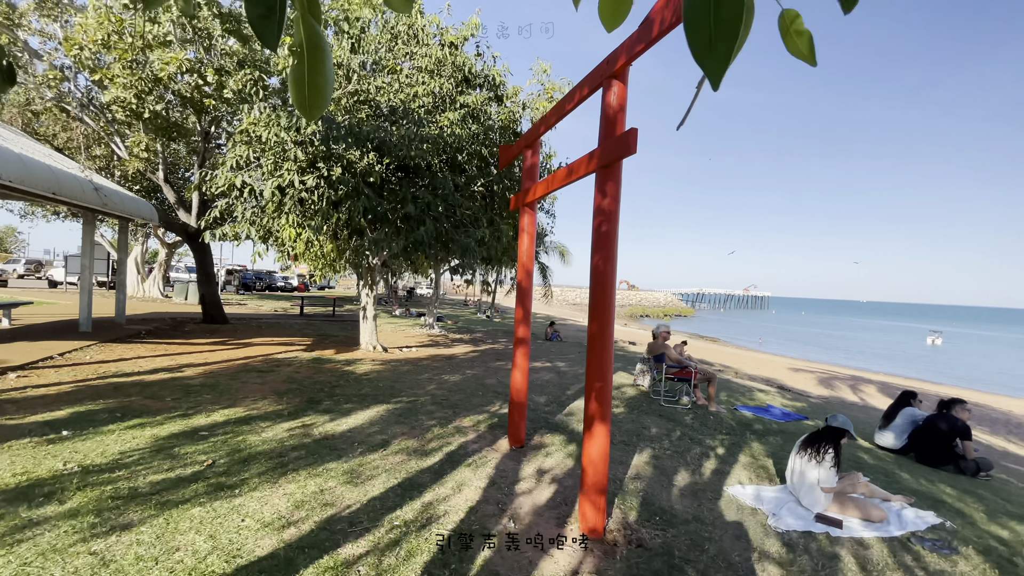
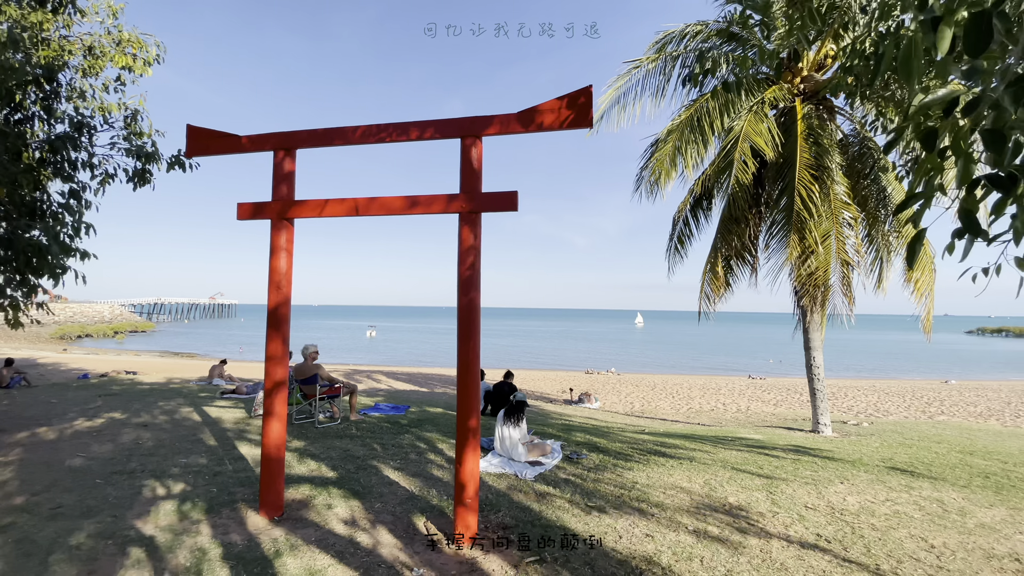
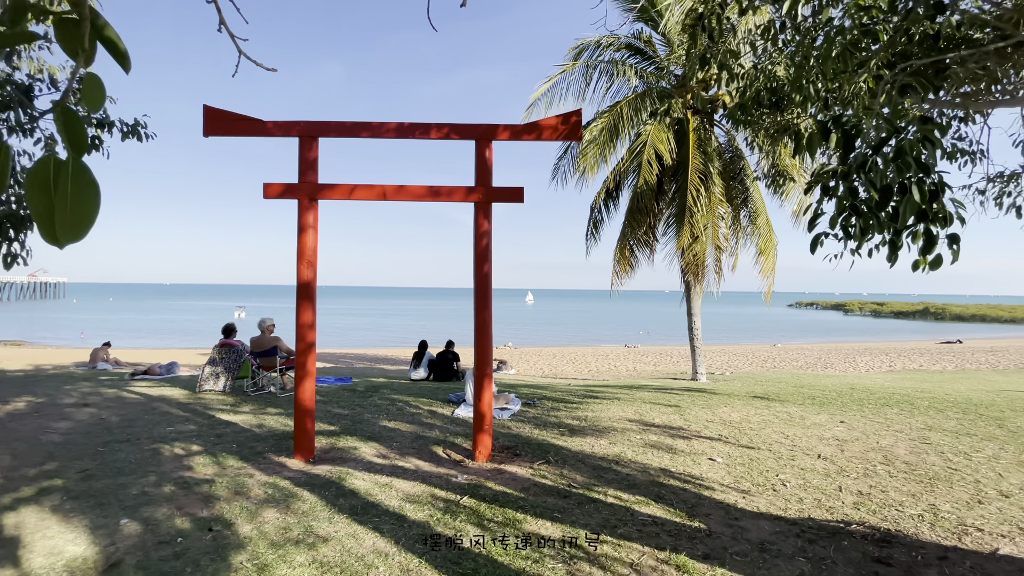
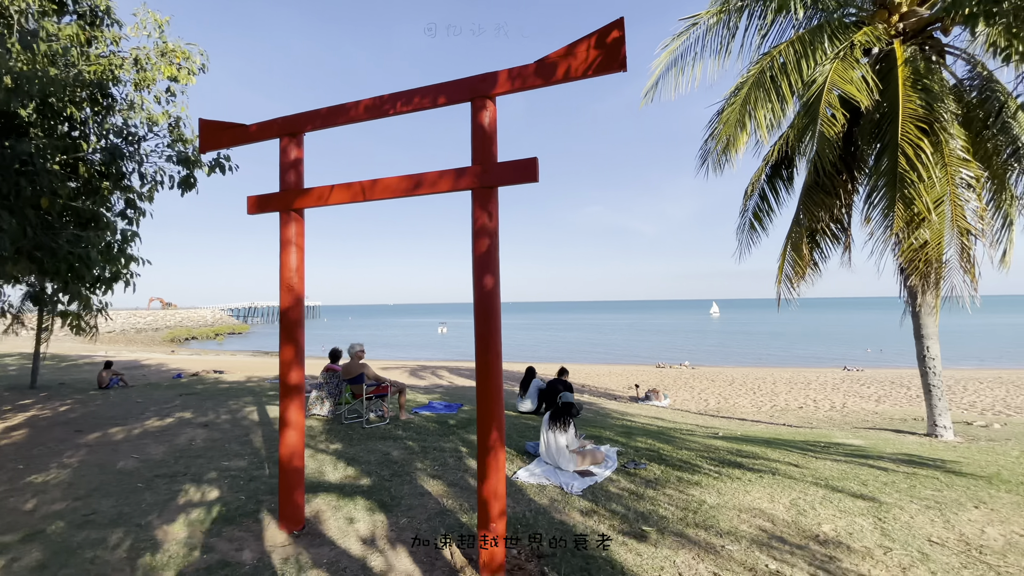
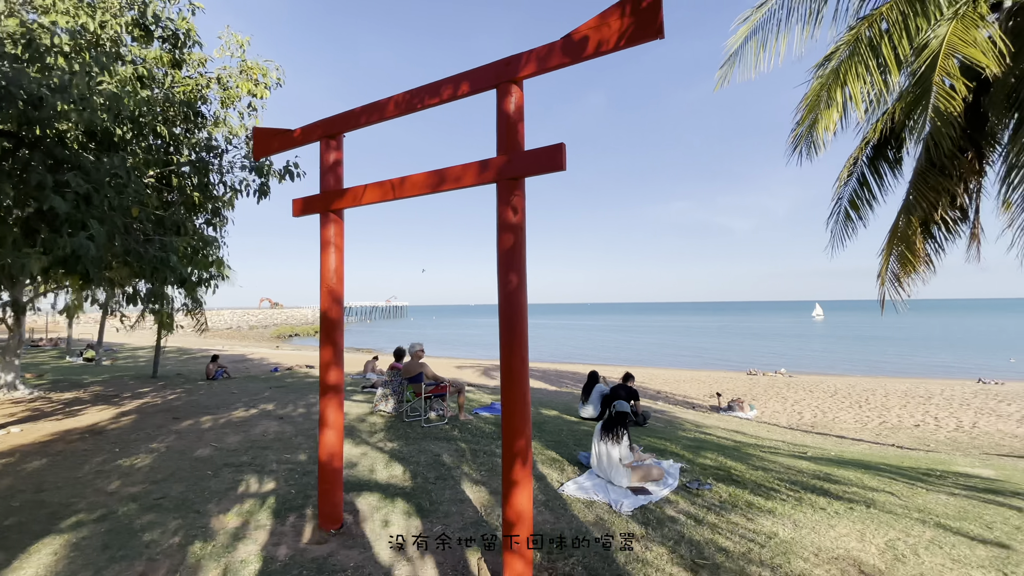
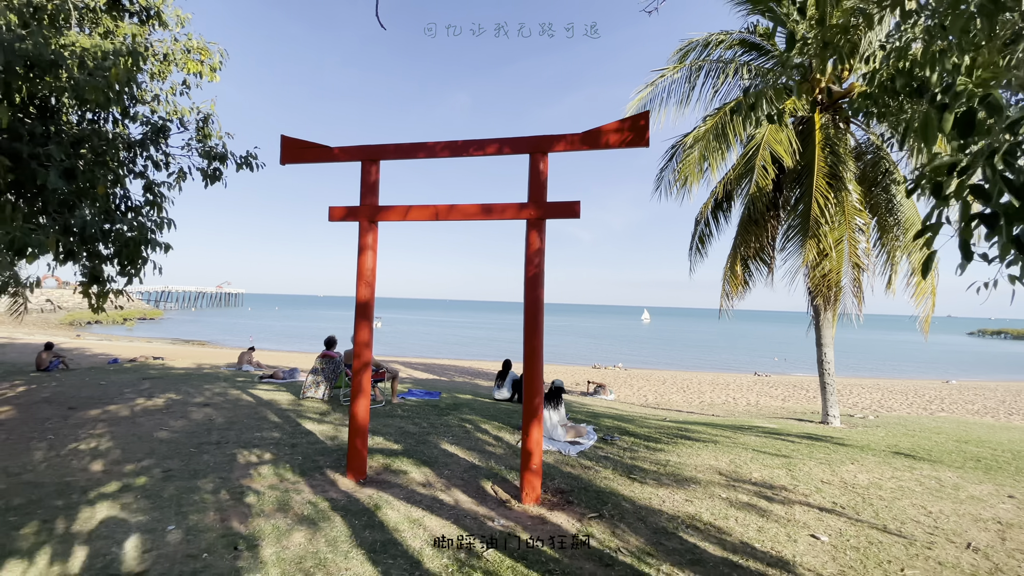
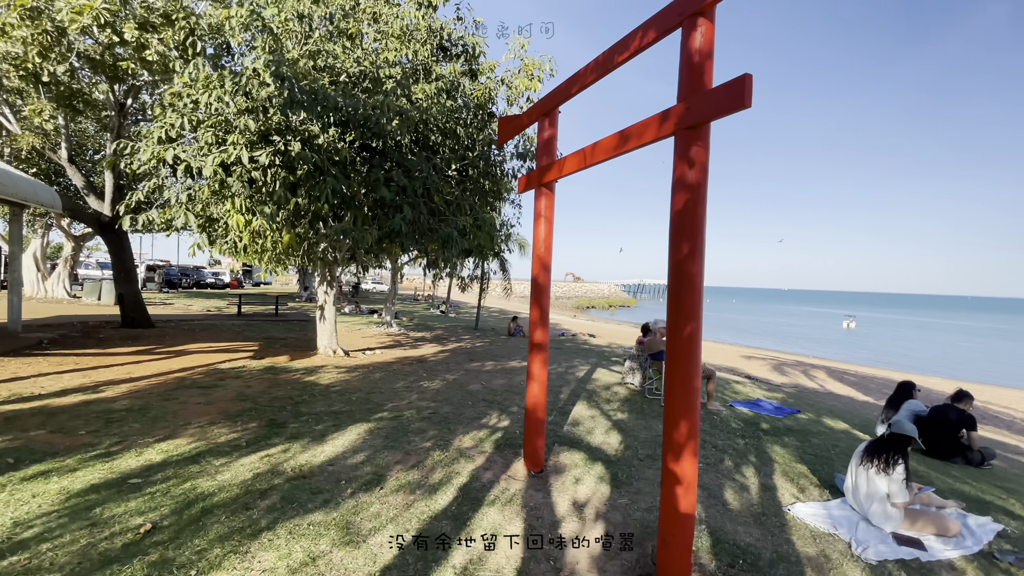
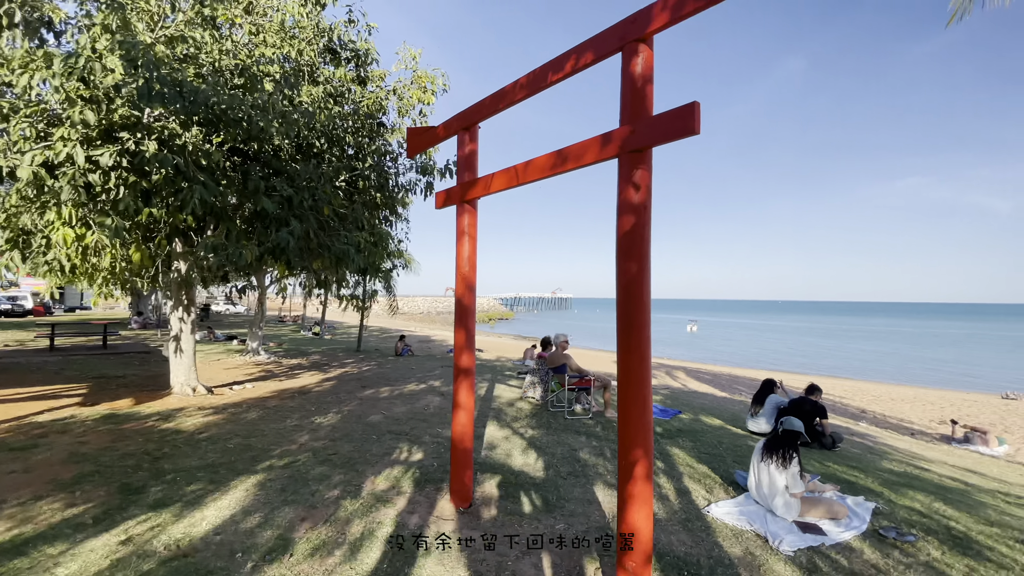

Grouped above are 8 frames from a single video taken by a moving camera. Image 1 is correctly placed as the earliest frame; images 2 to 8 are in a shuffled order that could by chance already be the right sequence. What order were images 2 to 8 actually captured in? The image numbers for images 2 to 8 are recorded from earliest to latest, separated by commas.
7, 8, 5, 4, 2, 6, 3
